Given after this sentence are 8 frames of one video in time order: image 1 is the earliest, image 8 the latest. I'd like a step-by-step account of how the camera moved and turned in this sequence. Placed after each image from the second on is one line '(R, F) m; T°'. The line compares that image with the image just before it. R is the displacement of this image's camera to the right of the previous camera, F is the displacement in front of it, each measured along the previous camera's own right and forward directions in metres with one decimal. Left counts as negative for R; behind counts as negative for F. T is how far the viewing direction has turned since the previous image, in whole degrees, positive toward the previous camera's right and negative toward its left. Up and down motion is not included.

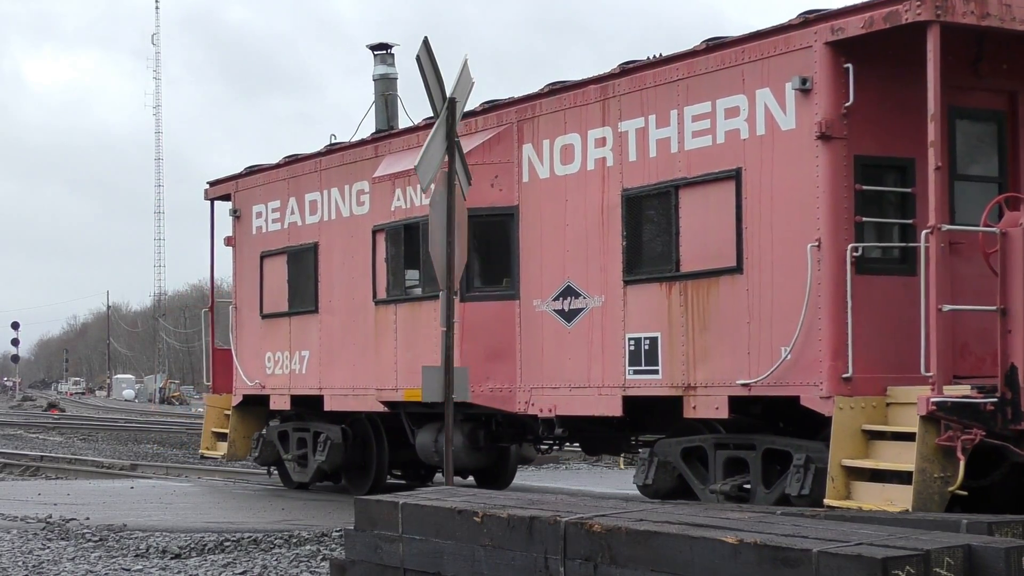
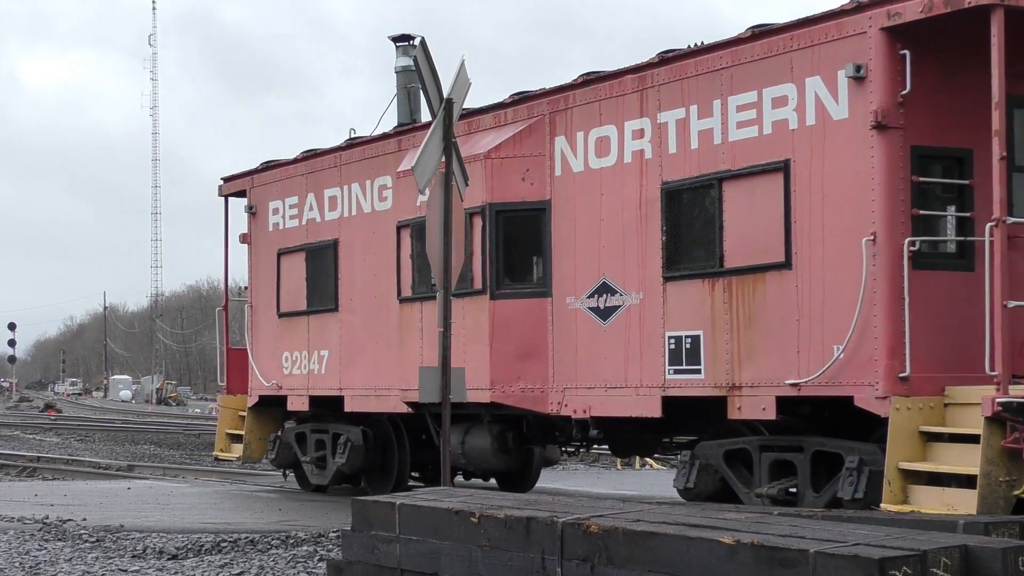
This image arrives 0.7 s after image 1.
(-0.3, +0.3) m; 0°
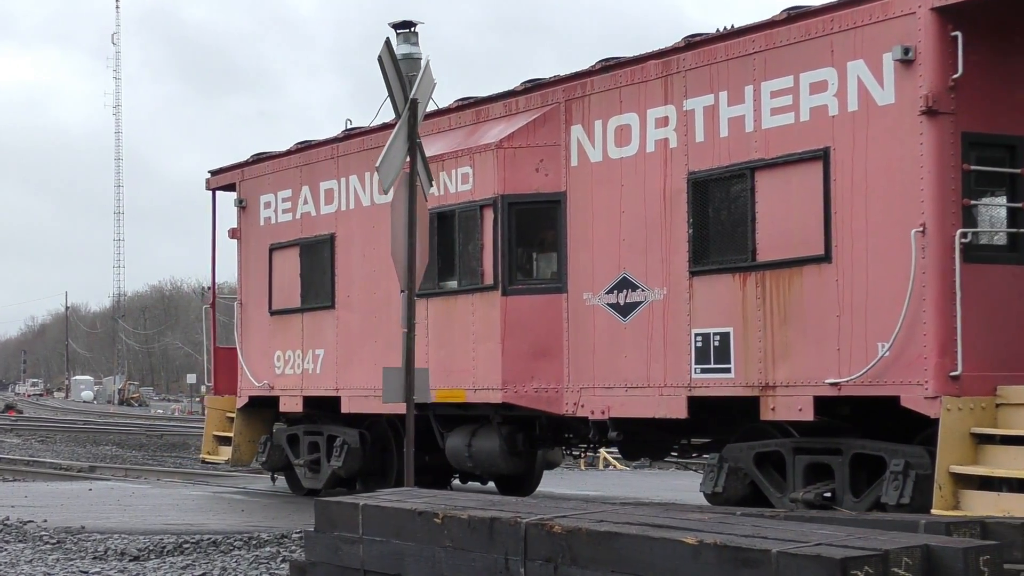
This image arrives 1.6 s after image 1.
(-0.3, +0.4) m; +1°
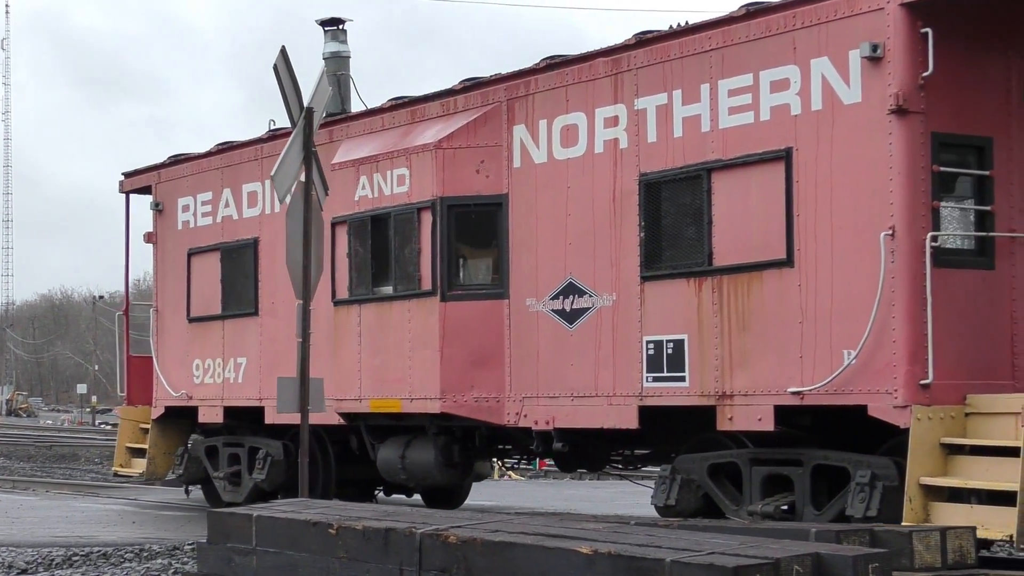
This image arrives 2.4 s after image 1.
(-0.3, +0.4) m; +4°
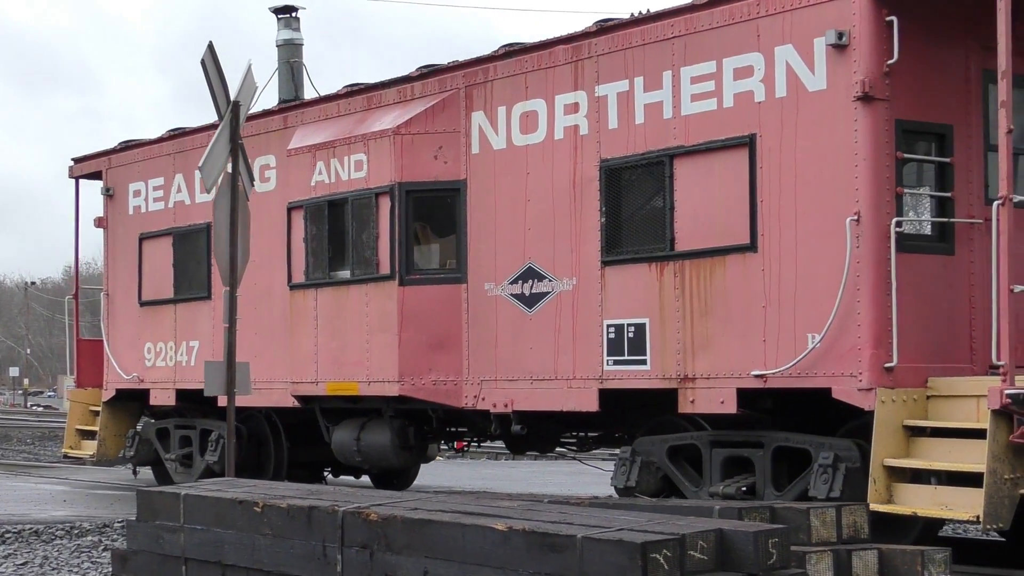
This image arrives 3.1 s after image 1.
(-0.3, 0.0) m; +4°
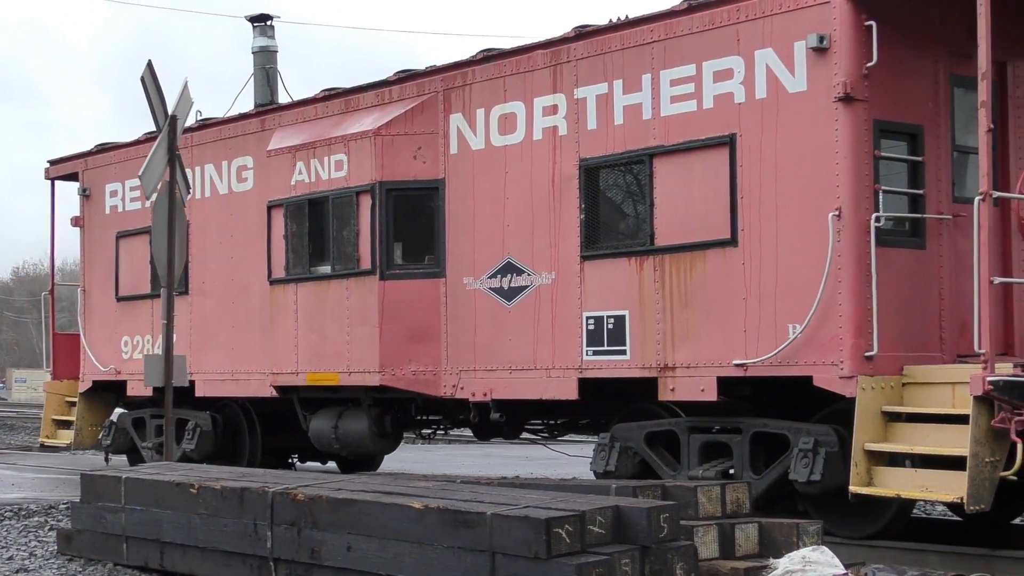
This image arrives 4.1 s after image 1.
(-0.4, -0.2) m; +4°
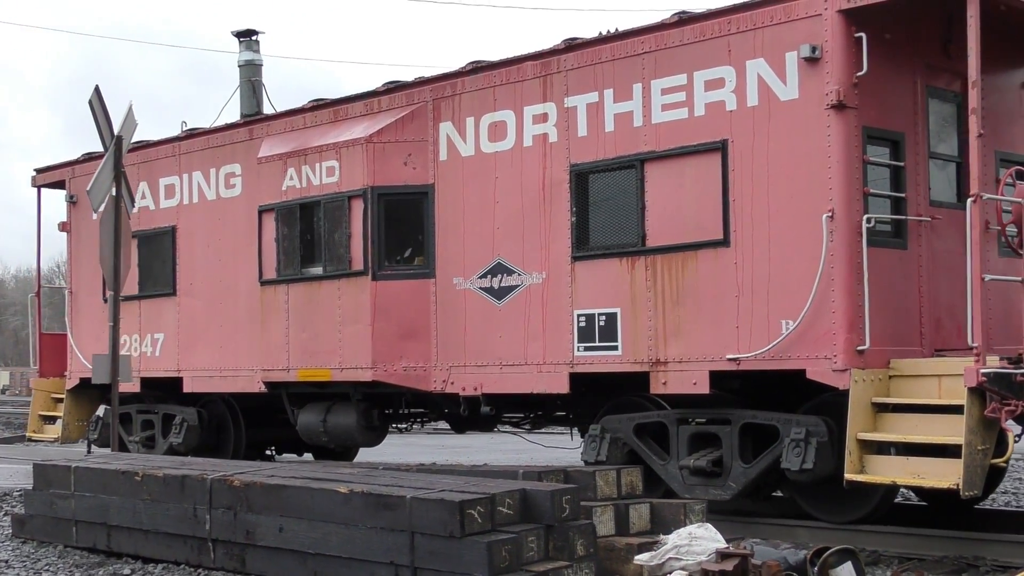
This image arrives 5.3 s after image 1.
(-0.6, -0.3) m; +4°
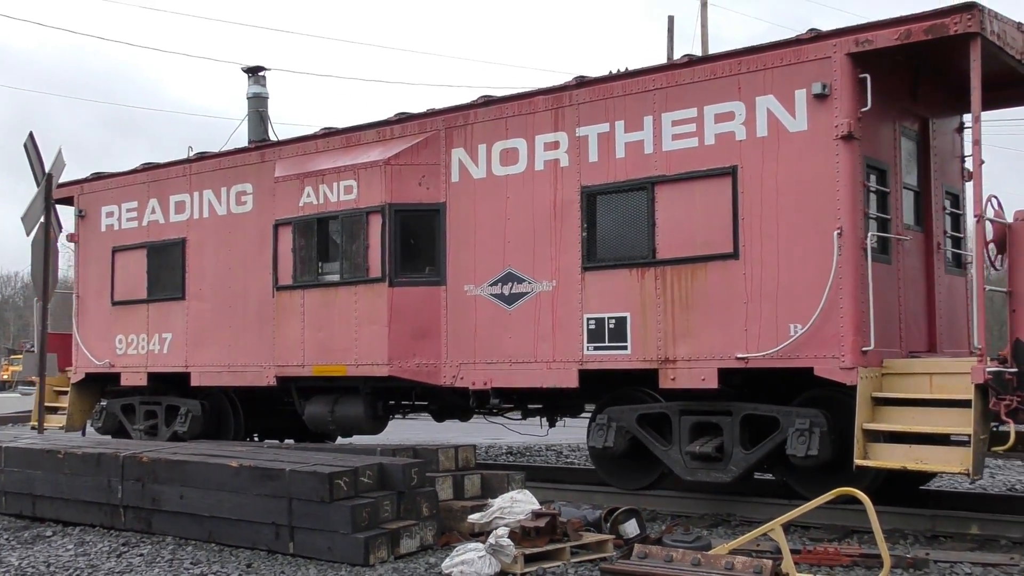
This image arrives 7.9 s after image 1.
(-1.4, -0.7) m; +7°
